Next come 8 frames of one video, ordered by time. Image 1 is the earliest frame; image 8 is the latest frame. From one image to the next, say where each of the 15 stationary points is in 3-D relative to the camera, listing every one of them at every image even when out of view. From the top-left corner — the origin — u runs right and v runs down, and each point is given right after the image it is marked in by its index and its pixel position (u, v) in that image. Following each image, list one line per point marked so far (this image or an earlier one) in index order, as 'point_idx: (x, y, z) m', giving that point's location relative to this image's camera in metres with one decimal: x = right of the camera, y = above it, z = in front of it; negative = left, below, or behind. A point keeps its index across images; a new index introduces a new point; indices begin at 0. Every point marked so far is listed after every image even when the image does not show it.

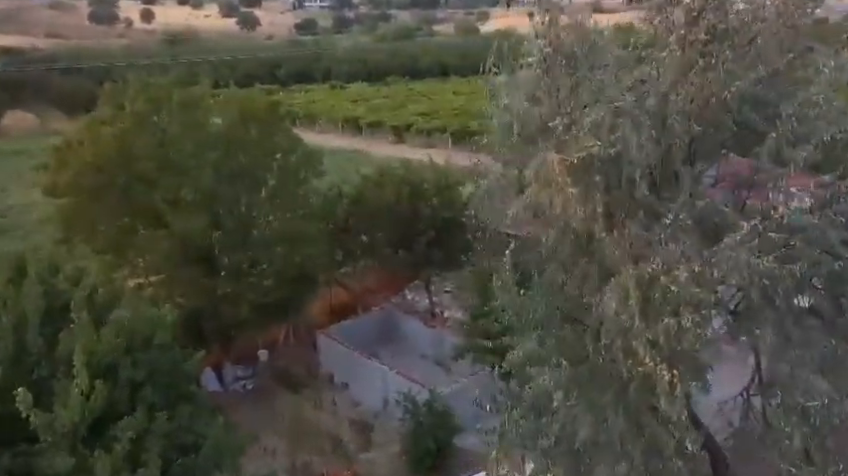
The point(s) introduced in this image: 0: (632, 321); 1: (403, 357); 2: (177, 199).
0: (+2.4, -1.0, +11.7) m
1: (-0.3, -2.4, +20.7) m
2: (-4.2, +0.6, +17.3) m
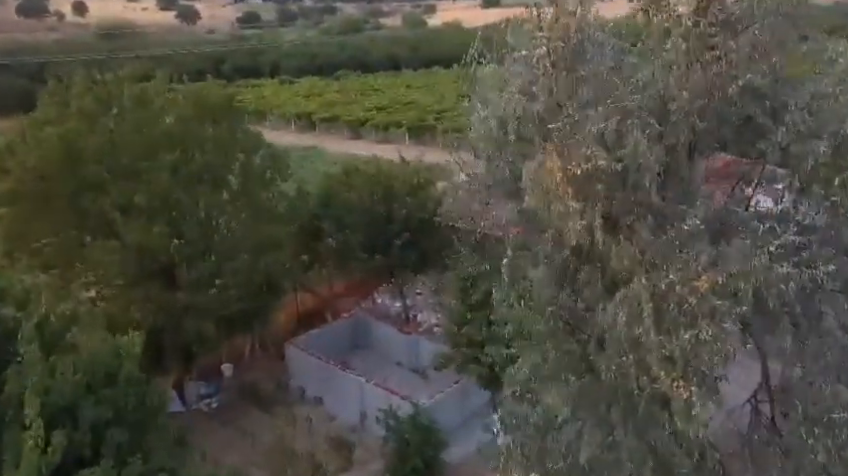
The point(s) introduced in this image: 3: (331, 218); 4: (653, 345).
0: (+2.3, -1.0, +10.7) m
1: (-0.8, -2.4, +19.5) m
2: (-4.6, +0.5, +15.9) m
3: (-1.6, +0.3, +18.5) m
4: (+2.4, -1.1, +10.7) m
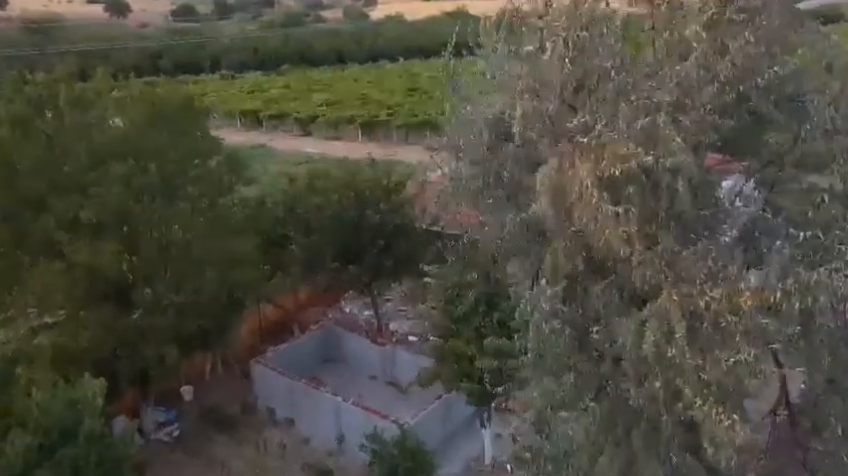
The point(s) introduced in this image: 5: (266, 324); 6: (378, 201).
0: (+2.4, -1.1, +9.5) m
1: (-1.3, -2.5, +18.1) m
2: (-4.9, +0.3, +14.3) m
3: (-2.0, +0.2, +17.0) m
4: (+2.5, -1.2, +9.6) m
5: (-3.0, -1.6, +19.3) m
6: (-0.7, +0.5, +17.0) m
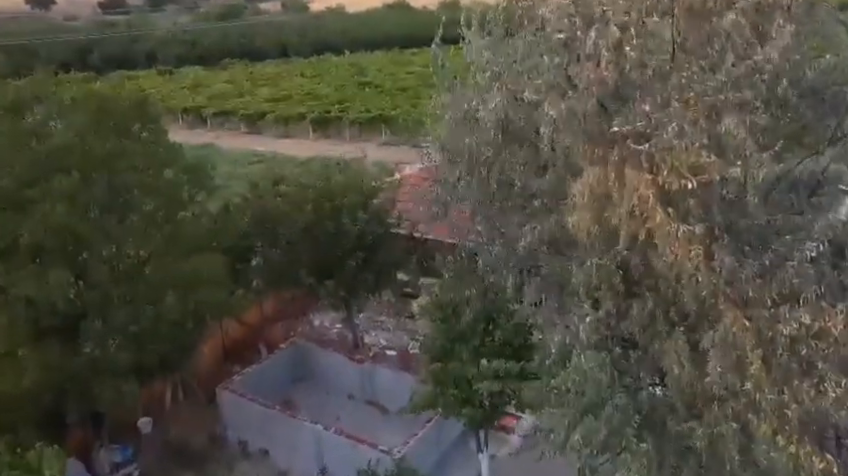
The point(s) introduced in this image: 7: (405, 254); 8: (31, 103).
0: (+2.6, -1.2, +8.2) m
1: (-1.6, -2.7, +16.6) m
2: (-5.0, 0.0, +12.5) m
3: (-2.3, 0.0, +15.4) m
4: (+2.7, -1.4, +8.3) m
5: (-3.4, -1.8, +17.7) m
6: (-1.0, +0.4, +15.5) m
7: (-0.3, -0.3, +15.9) m
8: (-5.2, +1.8, +13.6) m
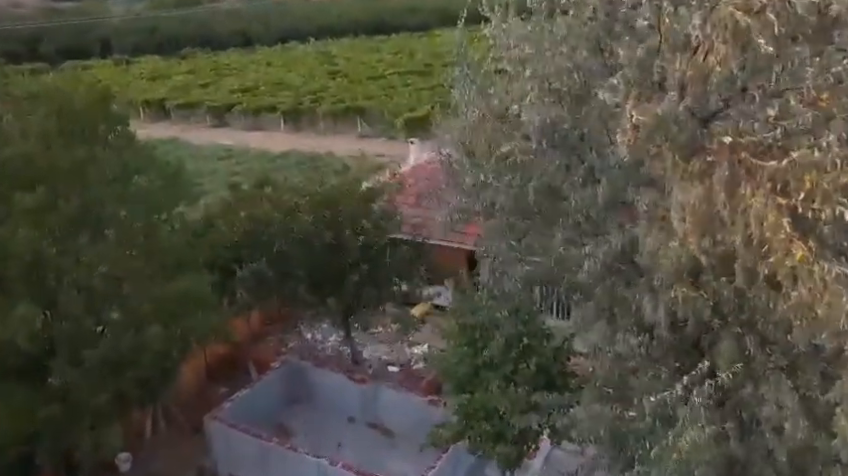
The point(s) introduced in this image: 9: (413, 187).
0: (+3.0, -1.4, +6.9) m
1: (-1.4, -2.8, +15.1) m
2: (-4.7, -0.2, +10.8) m
3: (-2.2, -0.1, +13.9) m
4: (+3.1, -1.5, +6.9) m
5: (-3.3, -2.0, +16.1) m
6: (-0.9, +0.3, +14.0) m
7: (-0.2, -0.4, +14.4) m
8: (-5.0, +1.6, +11.8) m
9: (-0.1, +0.9, +17.1) m
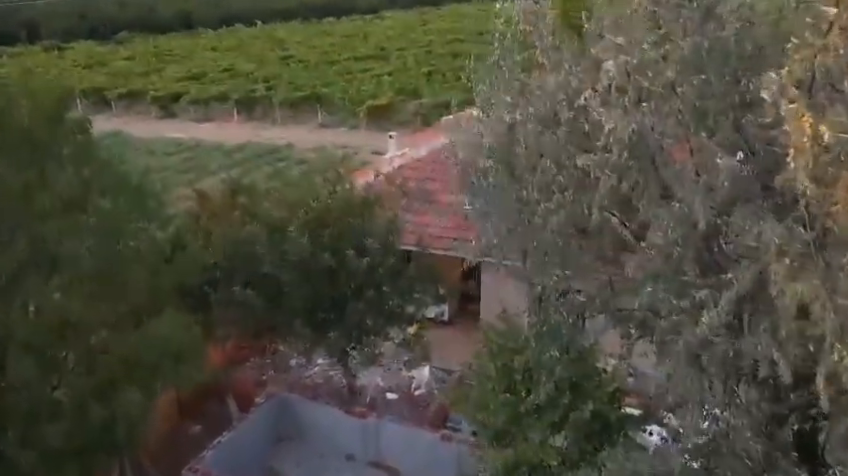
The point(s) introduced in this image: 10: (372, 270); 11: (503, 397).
0: (+3.6, -1.7, +5.2) m
1: (-1.3, -3.0, +13.2) m
2: (-4.4, -0.6, +8.7) m
3: (-2.0, -0.4, +11.8) m
4: (+3.7, -1.8, +5.3) m
5: (-3.2, -2.2, +14.0) m
6: (-0.7, 0.0, +12.0) m
7: (-0.1, -0.6, +12.5) m
8: (-4.8, +1.2, +9.6) m
9: (-0.2, +0.7, +15.2) m
10: (-0.6, -0.3, +12.0) m
11: (+0.8, -1.5, +9.8) m
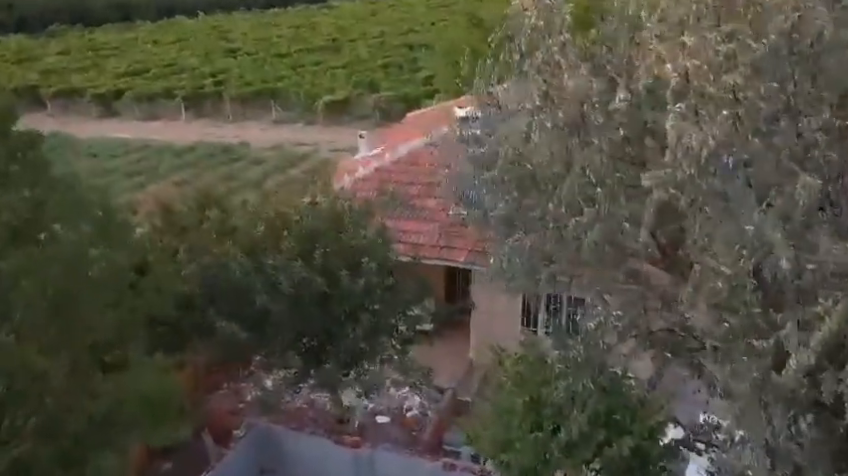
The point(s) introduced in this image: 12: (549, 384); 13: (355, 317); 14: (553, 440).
0: (+4.0, -1.8, +4.4) m
1: (-1.3, -3.2, +12.1) m
2: (-4.2, -1.0, +7.4) m
3: (-2.0, -0.6, +10.7) m
4: (+4.1, -1.9, +4.5) m
5: (-3.3, -2.5, +12.9) m
6: (-0.7, -0.1, +11.0) m
7: (-0.1, -0.7, +11.5) m
8: (-4.7, +0.8, +8.3) m
9: (-0.5, +0.6, +14.2) m
10: (-0.7, -0.5, +10.9) m
11: (+0.9, -1.7, +8.8) m
12: (+1.1, -1.3, +8.9) m
13: (-0.8, -0.8, +11.0) m
14: (+1.1, -1.7, +8.7) m
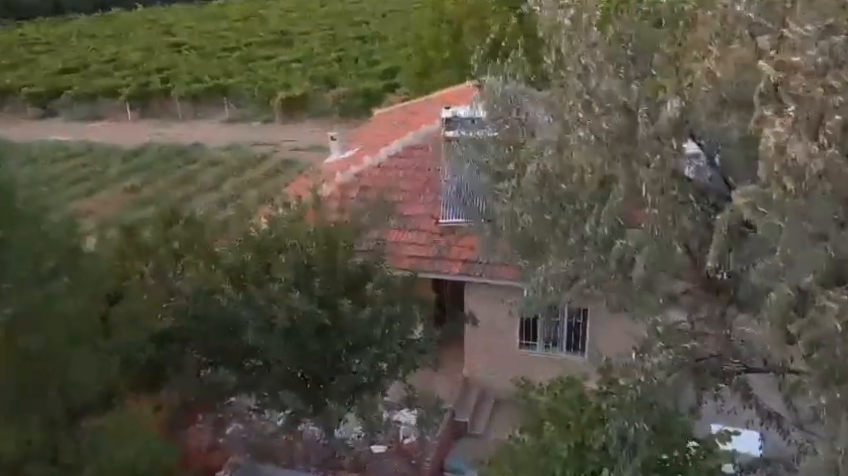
0: (+4.5, -2.0, +3.7) m
1: (-1.2, -3.5, +11.1) m
2: (-3.9, -1.4, +6.2) m
3: (-1.9, -0.9, +9.6) m
4: (+4.6, -2.1, +3.8) m
5: (-3.3, -2.7, +11.7) m
6: (-0.7, -0.4, +9.9) m
7: (0.0, -0.9, +10.5) m
8: (-4.5, +0.5, +7.0) m
9: (-0.6, +0.4, +13.1) m
10: (-0.6, -0.7, +9.9) m
11: (+1.1, -1.9, +7.9) m
12: (+1.3, -1.5, +8.0) m
13: (-0.7, -1.0, +9.9) m
14: (+1.3, -1.9, +7.8) m
